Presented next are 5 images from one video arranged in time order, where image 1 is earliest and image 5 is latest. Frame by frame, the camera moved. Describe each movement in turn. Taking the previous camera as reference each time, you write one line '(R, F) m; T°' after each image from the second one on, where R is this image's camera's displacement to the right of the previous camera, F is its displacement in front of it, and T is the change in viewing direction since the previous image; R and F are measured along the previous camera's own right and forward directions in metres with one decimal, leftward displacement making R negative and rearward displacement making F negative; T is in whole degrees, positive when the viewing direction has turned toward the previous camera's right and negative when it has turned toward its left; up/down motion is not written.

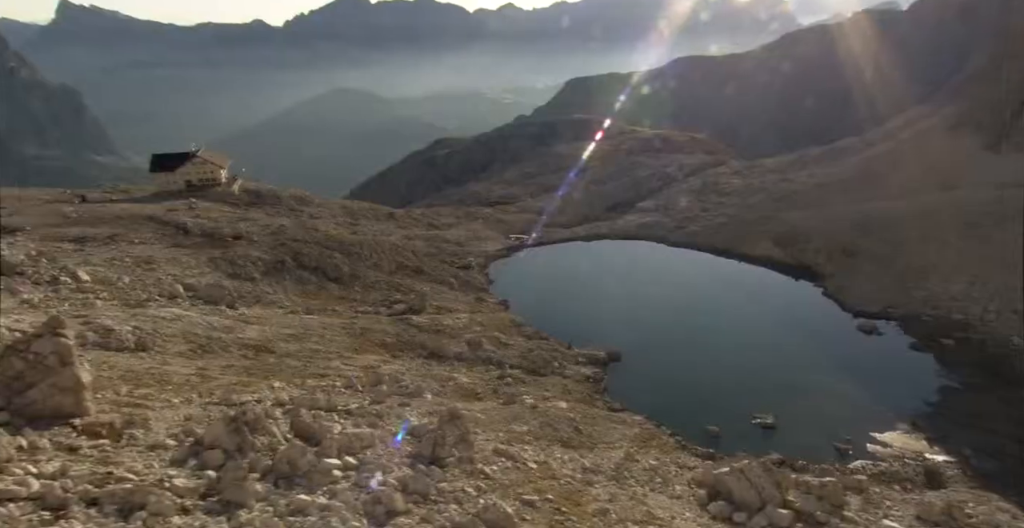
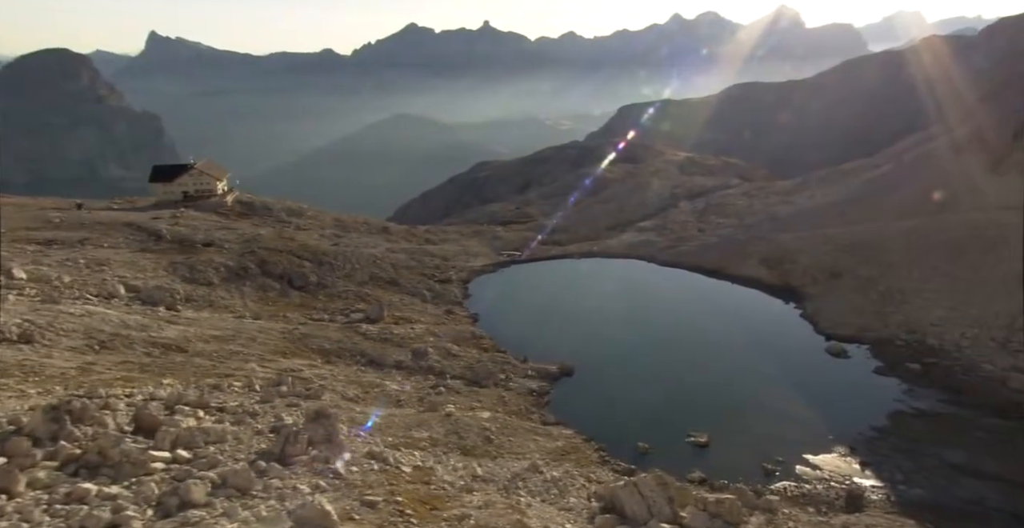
(+4.4, +0.7) m; -2°
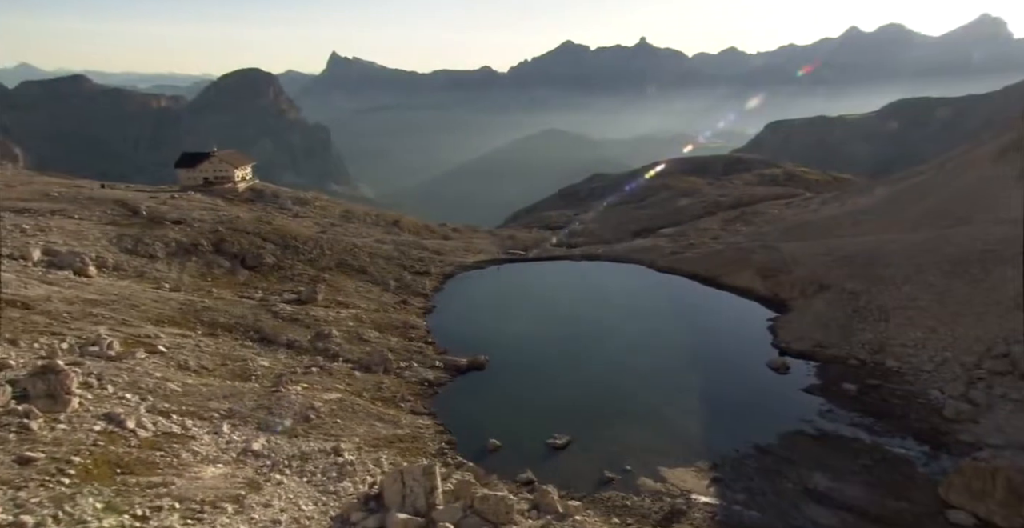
(+9.3, +2.2) m; -7°
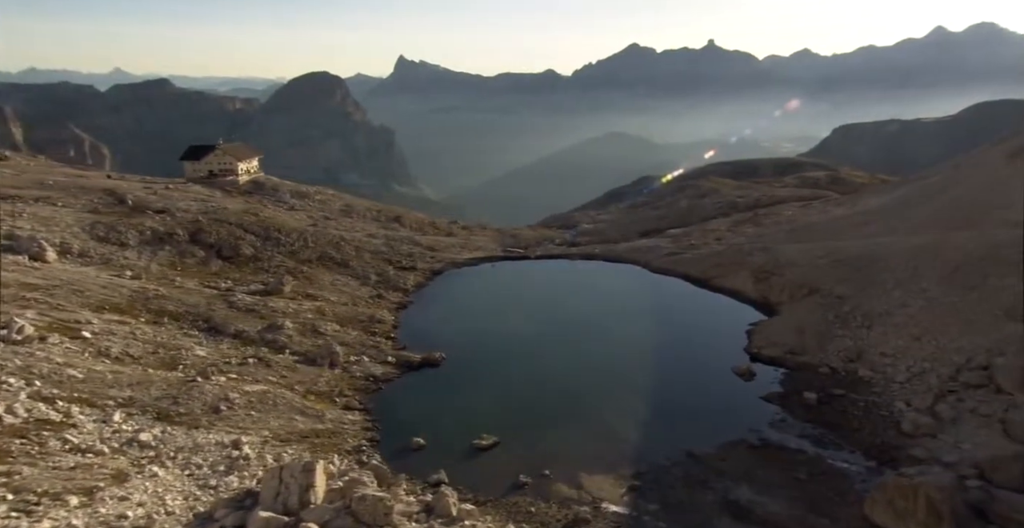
(+4.1, +1.2) m; -3°
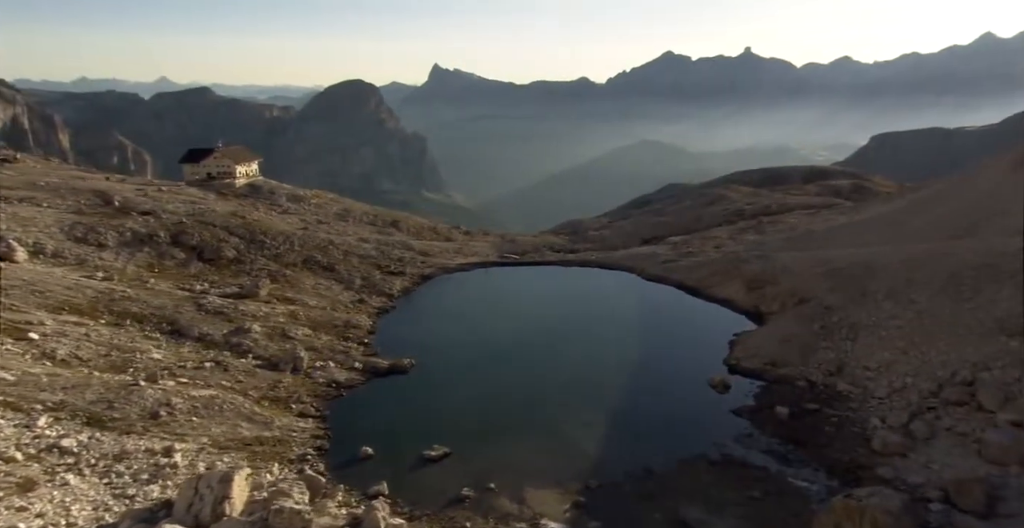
(+2.4, +0.9) m; -1°
